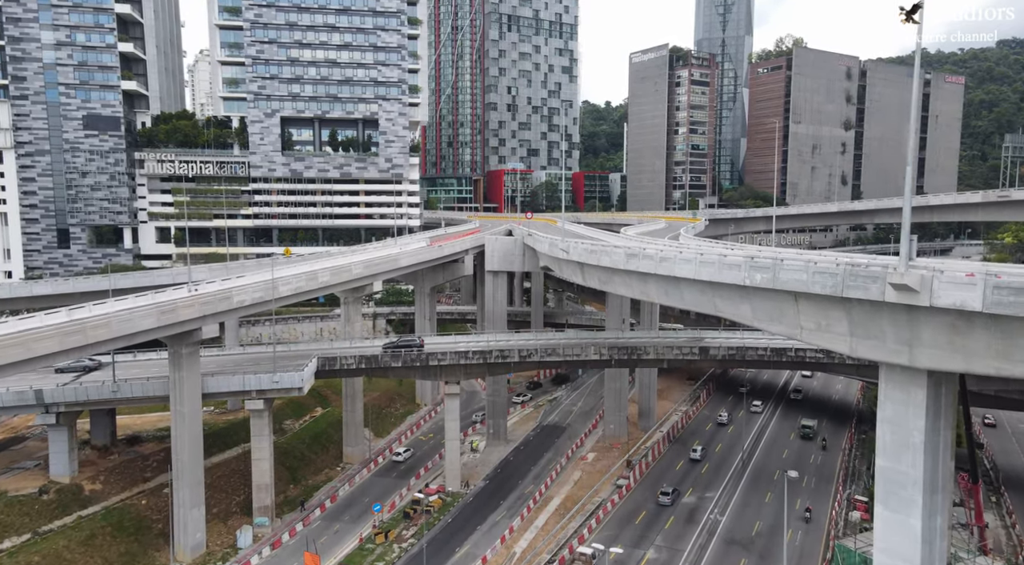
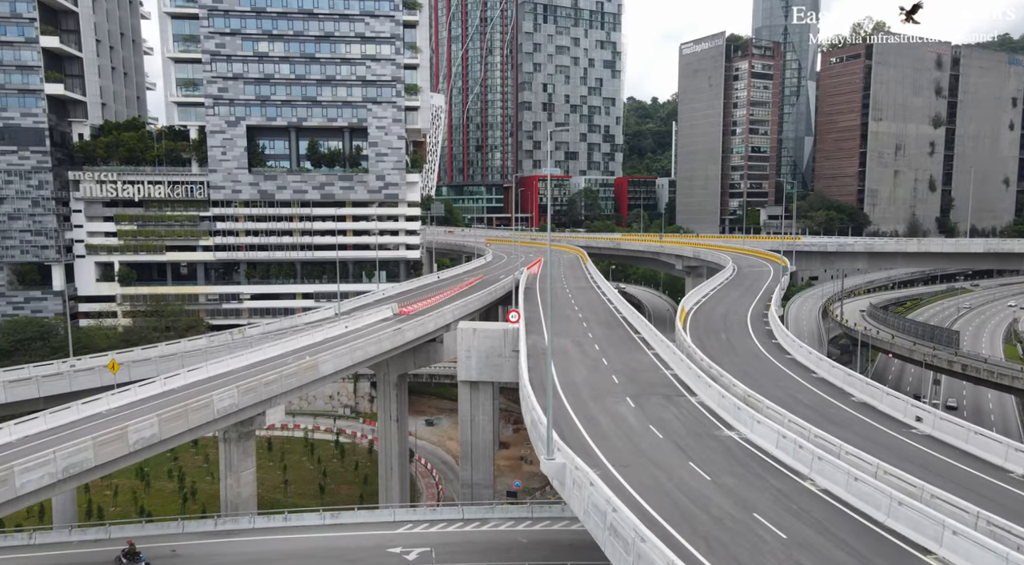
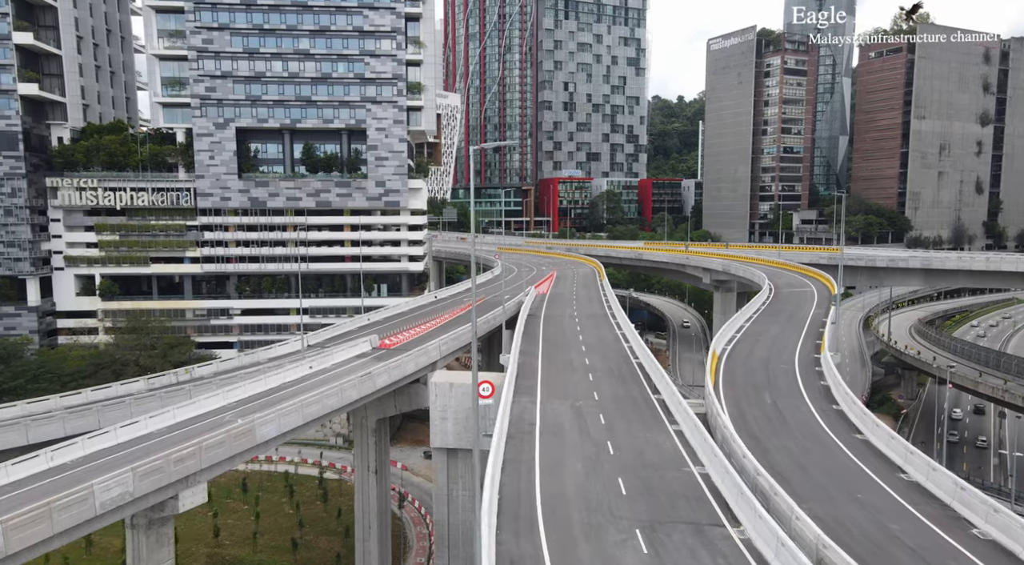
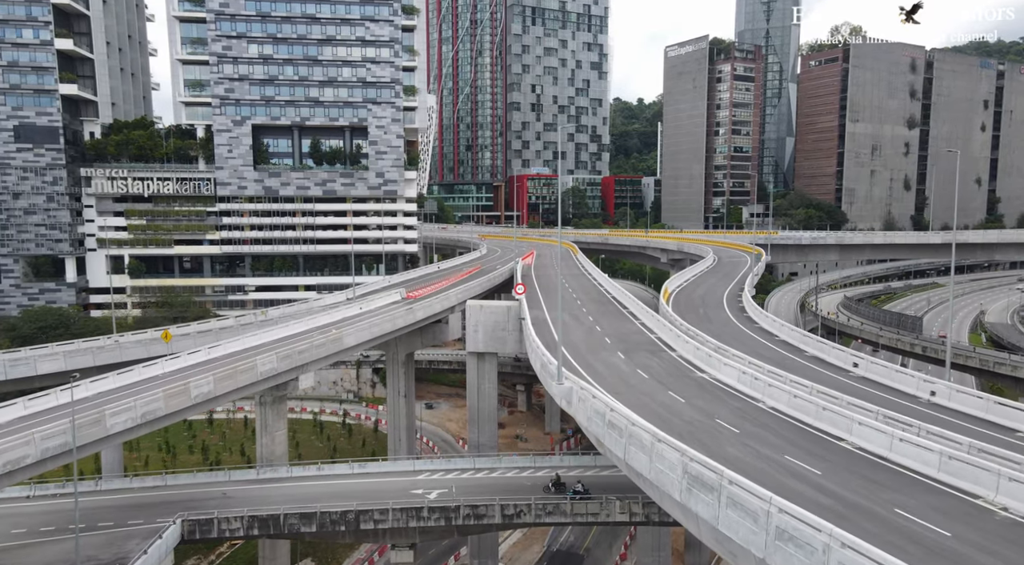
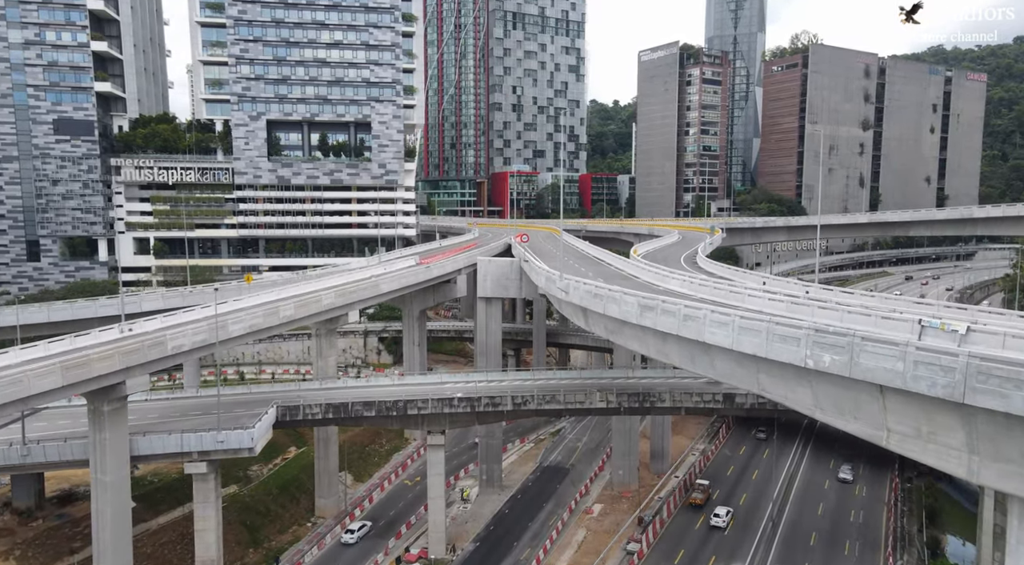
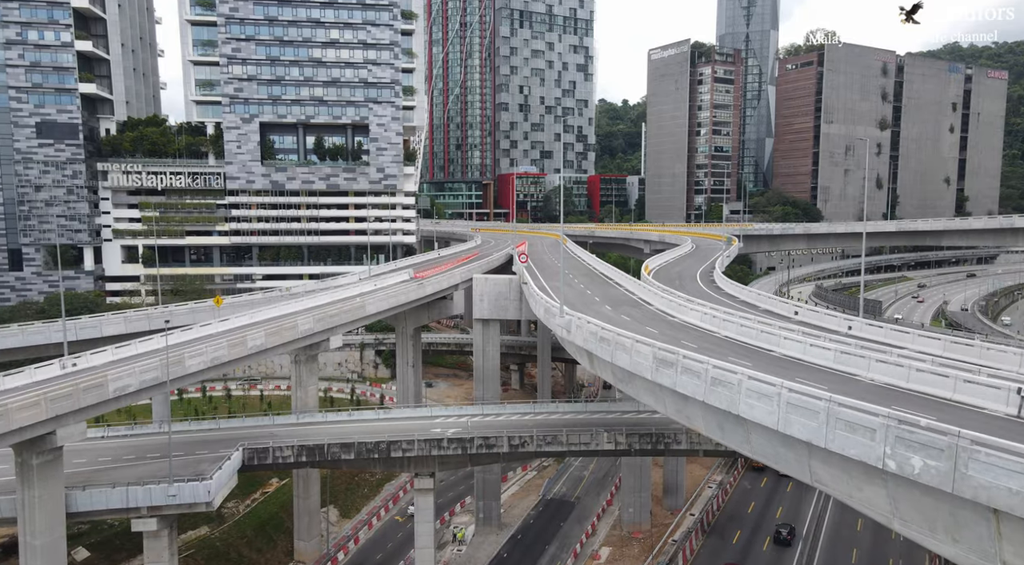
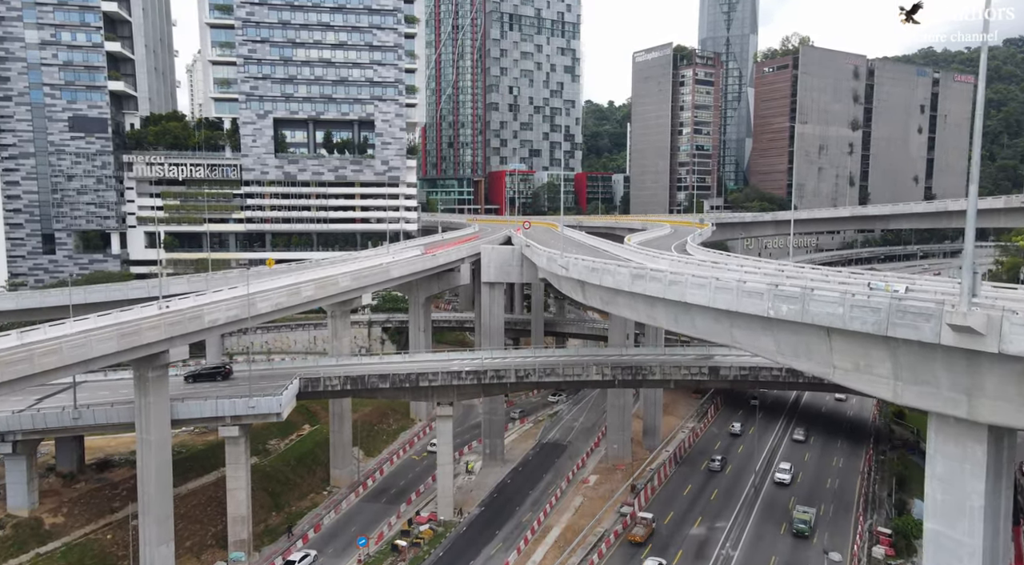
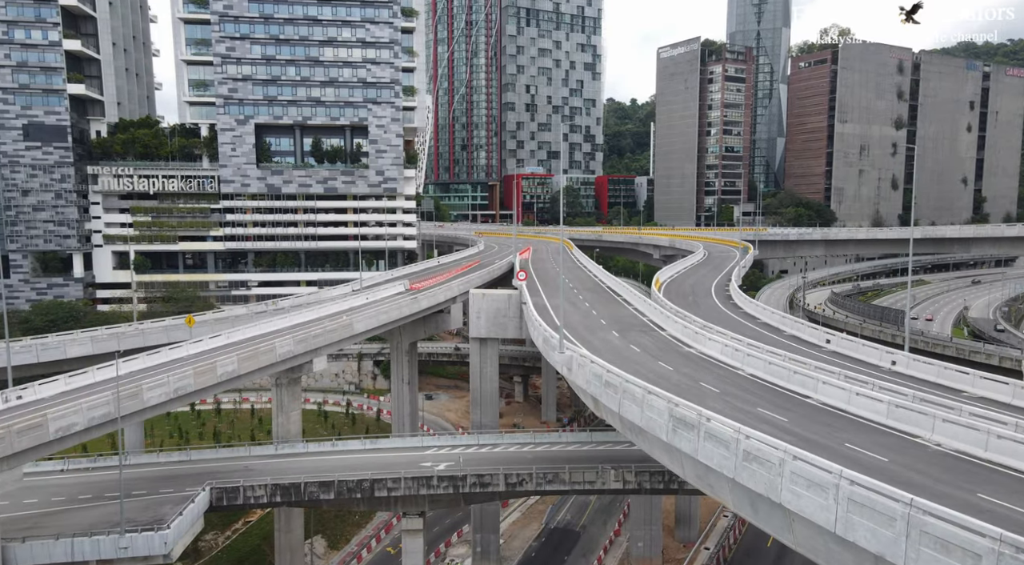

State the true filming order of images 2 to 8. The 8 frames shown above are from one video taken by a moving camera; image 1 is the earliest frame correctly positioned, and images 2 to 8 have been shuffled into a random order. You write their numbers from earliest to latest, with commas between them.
7, 5, 6, 8, 4, 2, 3
